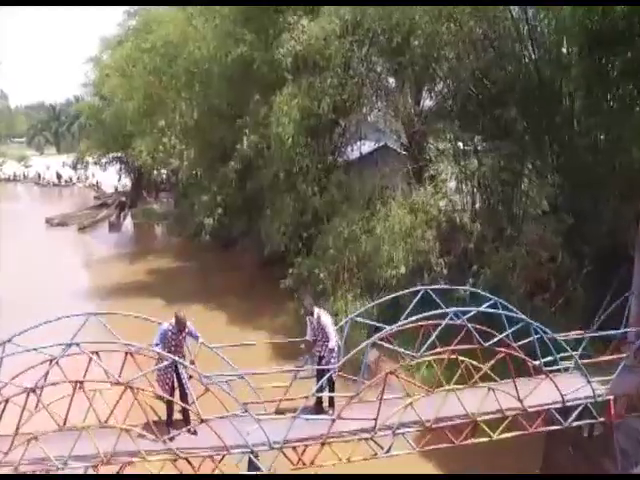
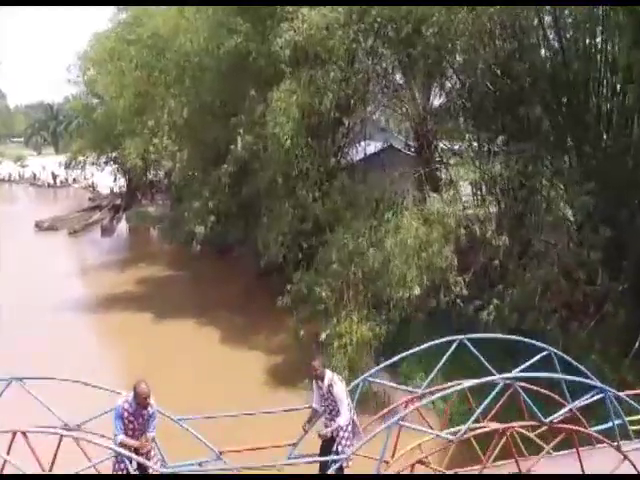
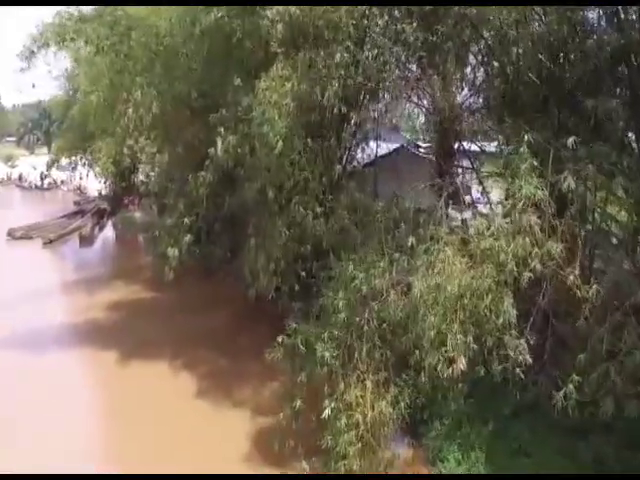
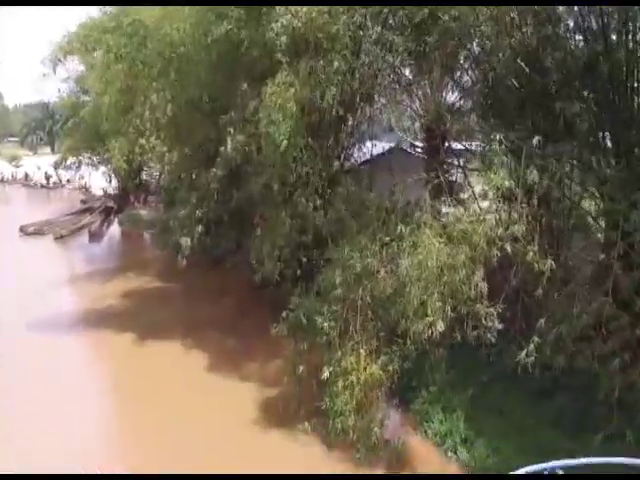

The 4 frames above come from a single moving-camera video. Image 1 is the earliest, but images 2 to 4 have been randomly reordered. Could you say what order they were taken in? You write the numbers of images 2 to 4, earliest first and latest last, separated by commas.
2, 4, 3
